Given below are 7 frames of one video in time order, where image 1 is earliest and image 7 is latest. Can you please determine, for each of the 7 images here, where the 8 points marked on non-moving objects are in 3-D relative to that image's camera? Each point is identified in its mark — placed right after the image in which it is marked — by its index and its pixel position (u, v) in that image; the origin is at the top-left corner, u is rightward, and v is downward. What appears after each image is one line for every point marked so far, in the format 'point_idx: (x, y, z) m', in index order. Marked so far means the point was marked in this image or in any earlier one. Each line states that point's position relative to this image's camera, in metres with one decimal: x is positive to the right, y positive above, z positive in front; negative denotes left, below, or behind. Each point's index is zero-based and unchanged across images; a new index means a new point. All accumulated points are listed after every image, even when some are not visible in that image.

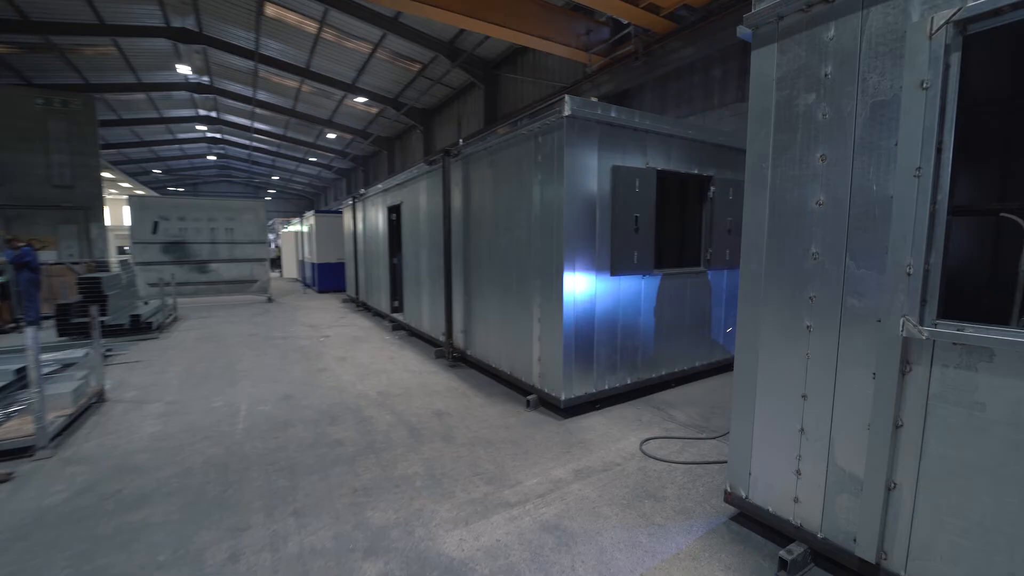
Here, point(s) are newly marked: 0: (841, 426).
0: (+1.3, -0.6, +1.8) m
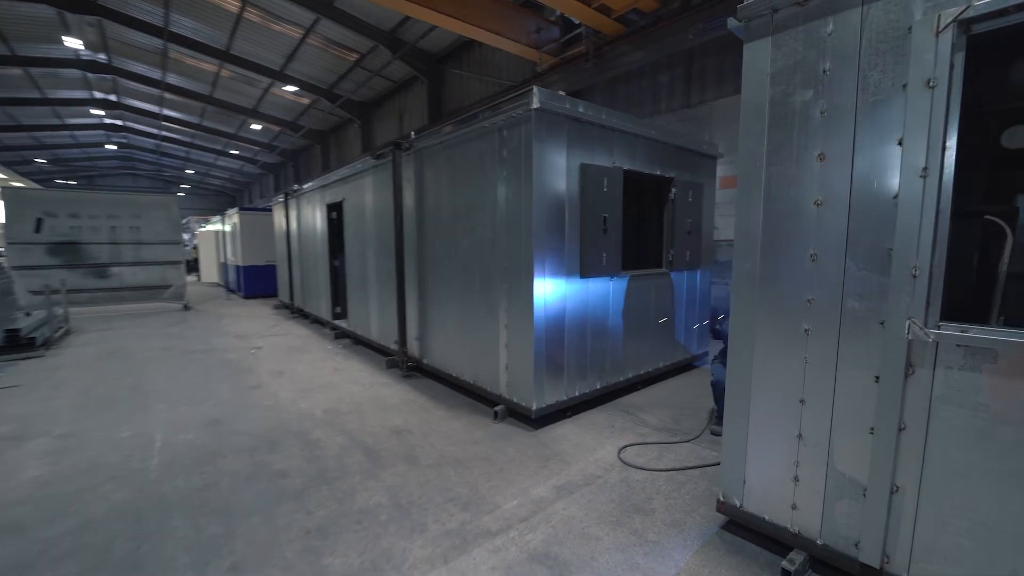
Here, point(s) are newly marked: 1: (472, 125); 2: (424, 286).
0: (+1.3, -0.6, +1.7) m
1: (-0.3, +1.3, +3.6) m
2: (-0.9, 0.0, +4.5) m
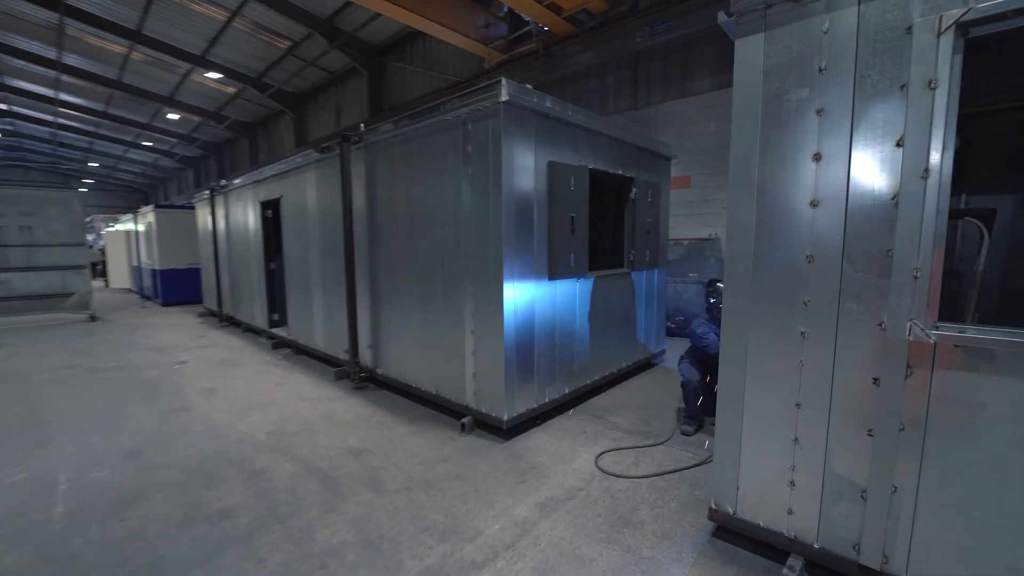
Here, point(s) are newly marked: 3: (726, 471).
0: (+1.3, -0.6, +1.7) m
1: (-0.6, +1.3, +3.4) m
2: (-1.3, 0.0, +4.2) m
3: (+1.0, -0.8, +2.0) m
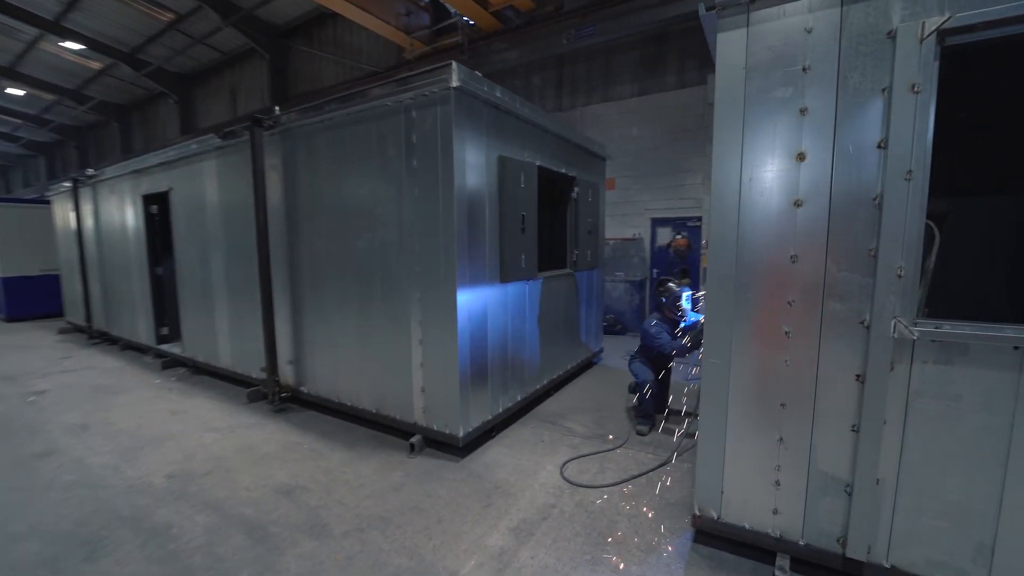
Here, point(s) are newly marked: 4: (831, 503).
0: (+1.2, -0.6, +1.7) m
1: (-1.0, +1.3, +3.0) m
2: (-1.8, -0.1, +3.7) m
3: (+0.9, -0.8, +2.0) m
4: (+1.3, -0.9, +1.8) m
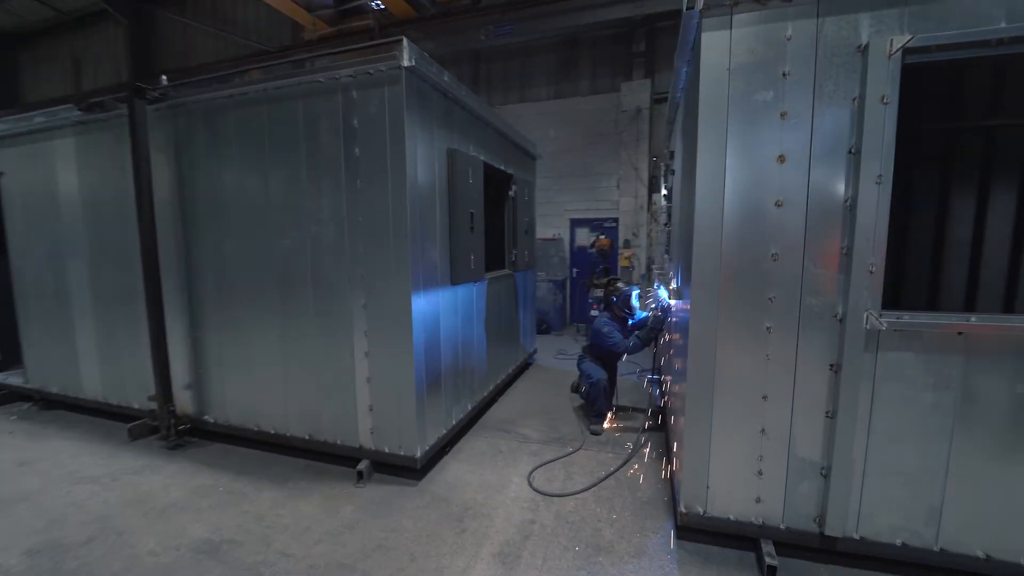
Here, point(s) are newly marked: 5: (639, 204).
0: (+1.2, -0.5, +1.8) m
1: (-1.3, +1.2, +2.6) m
2: (-2.2, -0.2, +3.1) m
3: (+0.8, -0.8, +2.0) m
4: (+1.3, -0.8, +1.9) m
5: (+1.9, +1.2, +6.3) m
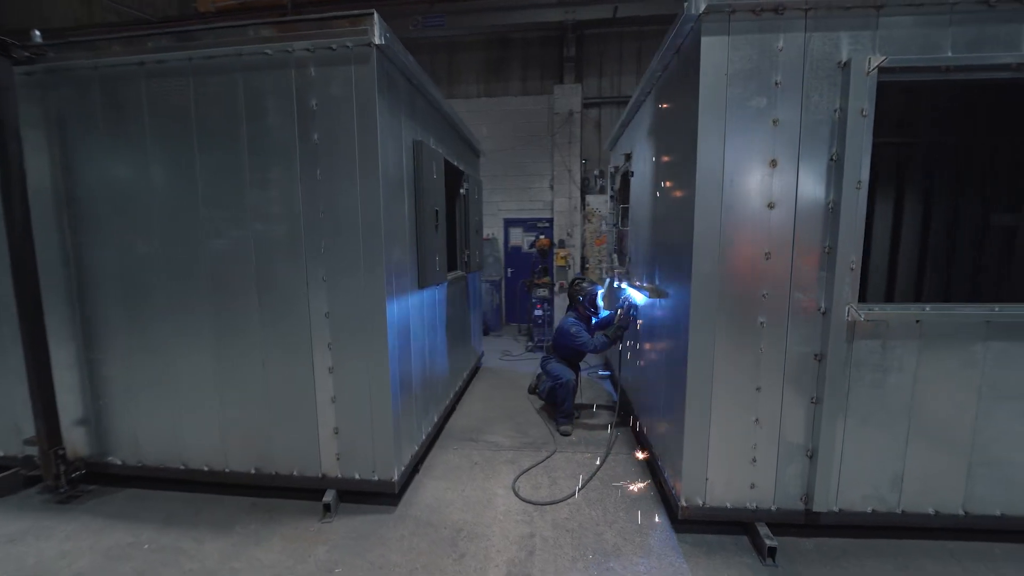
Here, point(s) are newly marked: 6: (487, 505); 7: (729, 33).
0: (+1.2, -0.5, +2.0) m
1: (-1.4, +1.2, +2.2) m
2: (-2.3, -0.2, +2.5) m
3: (+0.9, -0.8, +2.1) m
4: (+1.3, -0.8, +2.0) m
5: (+0.9, +1.2, +6.5) m
6: (-0.1, -1.2, +2.4) m
7: (+0.9, +1.1, +1.8) m
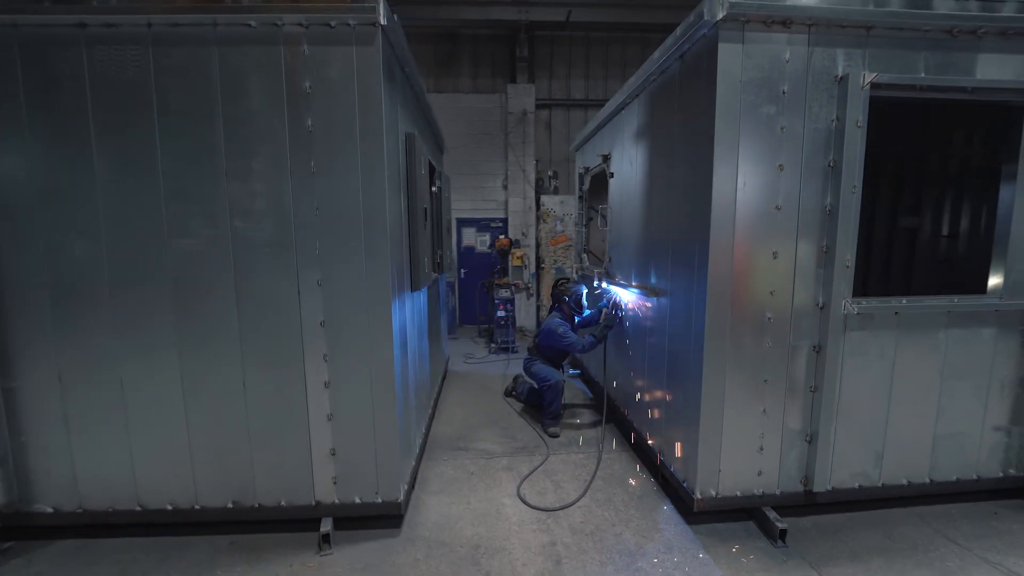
0: (+1.3, -0.5, +2.1) m
1: (-1.3, +1.2, +1.9) m
2: (-2.2, -0.3, +2.0) m
3: (+0.9, -0.8, +2.1) m
4: (+1.4, -0.8, +2.2) m
5: (+0.2, +1.2, +6.5) m
6: (-0.1, -1.2, +2.3) m
7: (+1.0, +1.1, +1.9) m
